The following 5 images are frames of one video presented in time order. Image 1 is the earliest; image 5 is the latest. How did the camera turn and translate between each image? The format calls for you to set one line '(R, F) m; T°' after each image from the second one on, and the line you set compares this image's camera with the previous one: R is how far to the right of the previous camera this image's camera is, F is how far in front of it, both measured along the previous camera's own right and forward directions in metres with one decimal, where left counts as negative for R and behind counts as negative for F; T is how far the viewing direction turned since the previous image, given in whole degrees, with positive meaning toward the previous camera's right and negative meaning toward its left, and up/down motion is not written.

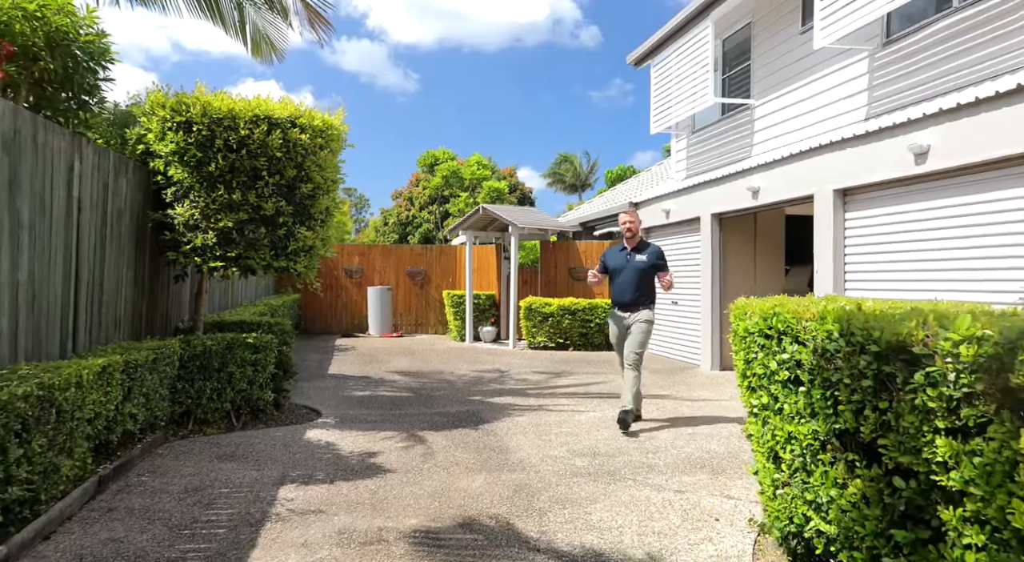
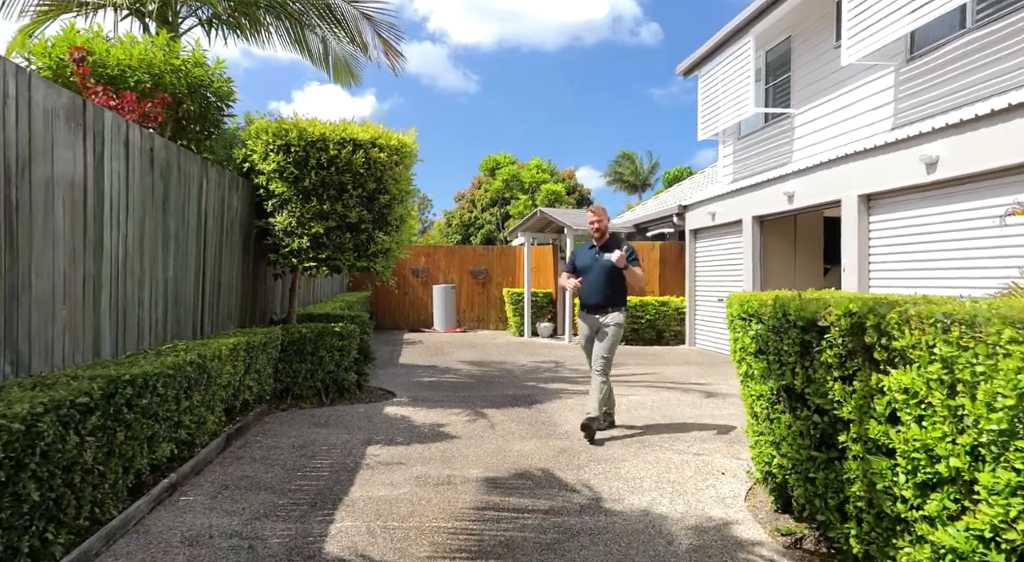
(+0.1, -0.9) m; -5°
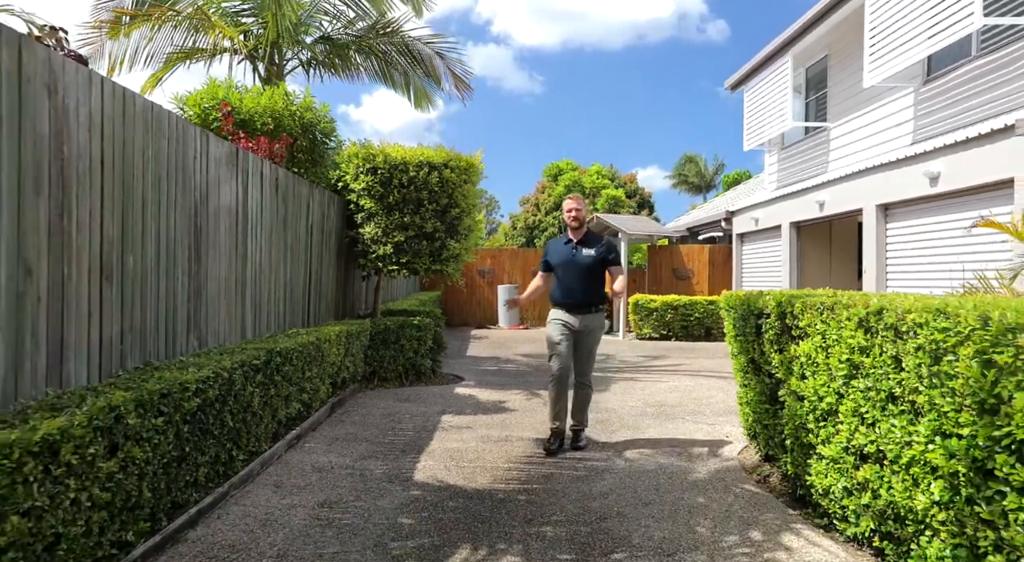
(+0.2, -1.2) m; -5°
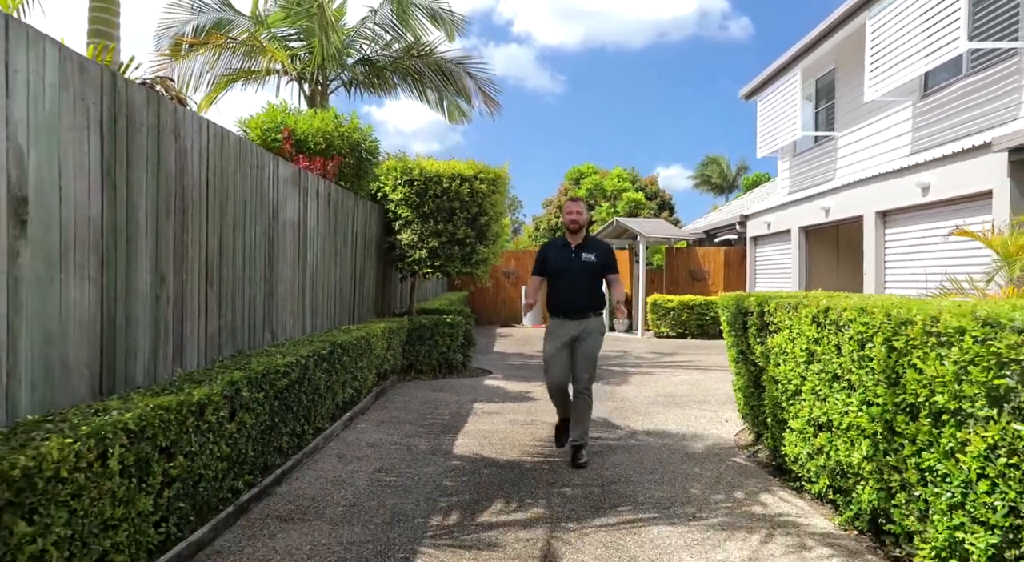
(0.0, -0.8) m; -2°
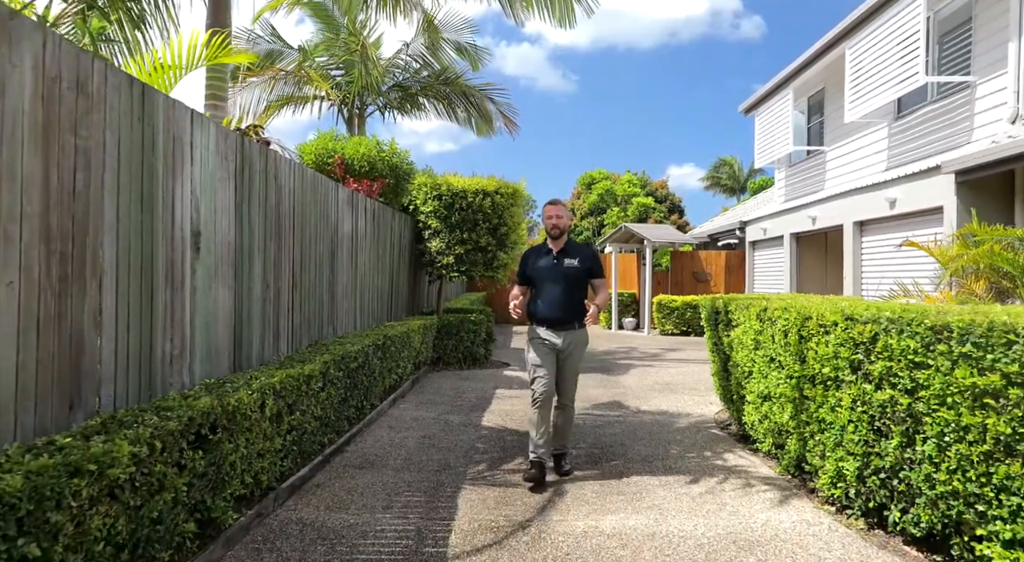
(0.0, -1.2) m; -1°
